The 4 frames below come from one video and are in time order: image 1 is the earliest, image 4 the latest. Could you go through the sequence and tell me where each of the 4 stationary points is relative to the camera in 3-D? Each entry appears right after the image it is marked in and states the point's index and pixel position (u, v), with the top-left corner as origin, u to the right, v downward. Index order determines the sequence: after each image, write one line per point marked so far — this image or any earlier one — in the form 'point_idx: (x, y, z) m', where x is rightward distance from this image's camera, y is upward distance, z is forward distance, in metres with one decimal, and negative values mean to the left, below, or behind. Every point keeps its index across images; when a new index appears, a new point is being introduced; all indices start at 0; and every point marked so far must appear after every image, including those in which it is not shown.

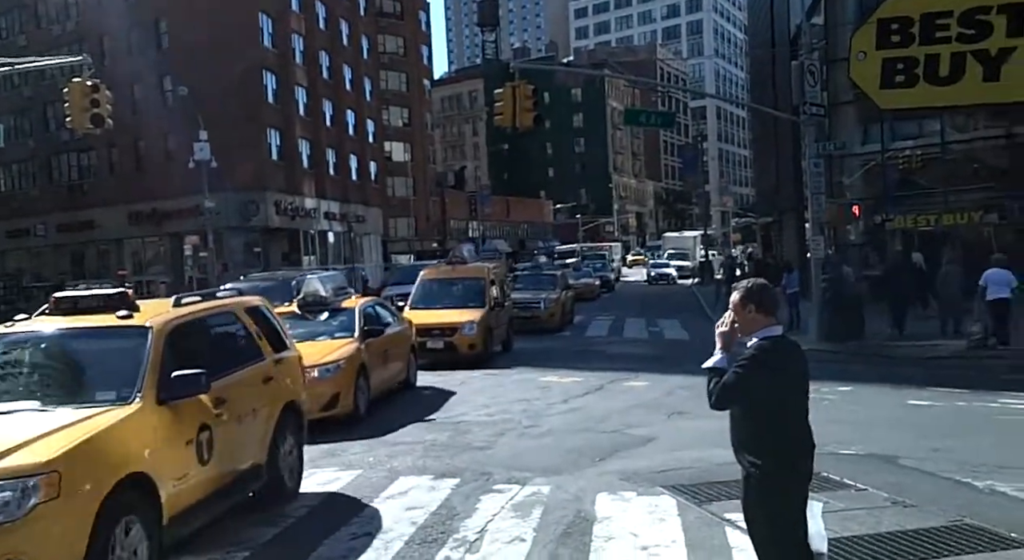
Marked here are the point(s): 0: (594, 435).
0: (+1.3, -2.4, +16.6) m
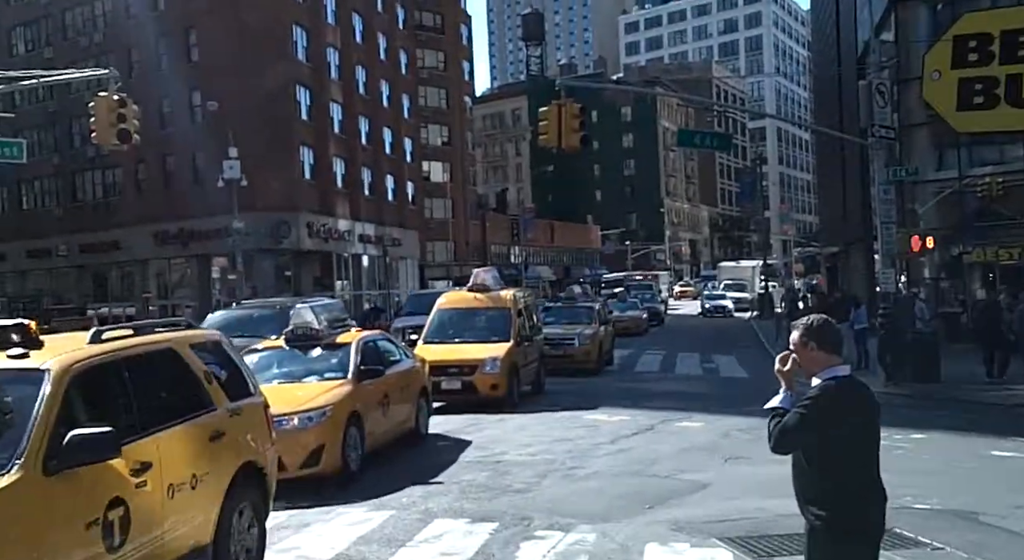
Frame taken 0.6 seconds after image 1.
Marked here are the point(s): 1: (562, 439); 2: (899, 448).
0: (+1.9, -2.8, +14.9) m
1: (+0.9, -2.8, +18.5) m
2: (+6.7, -2.9, +18.3) m
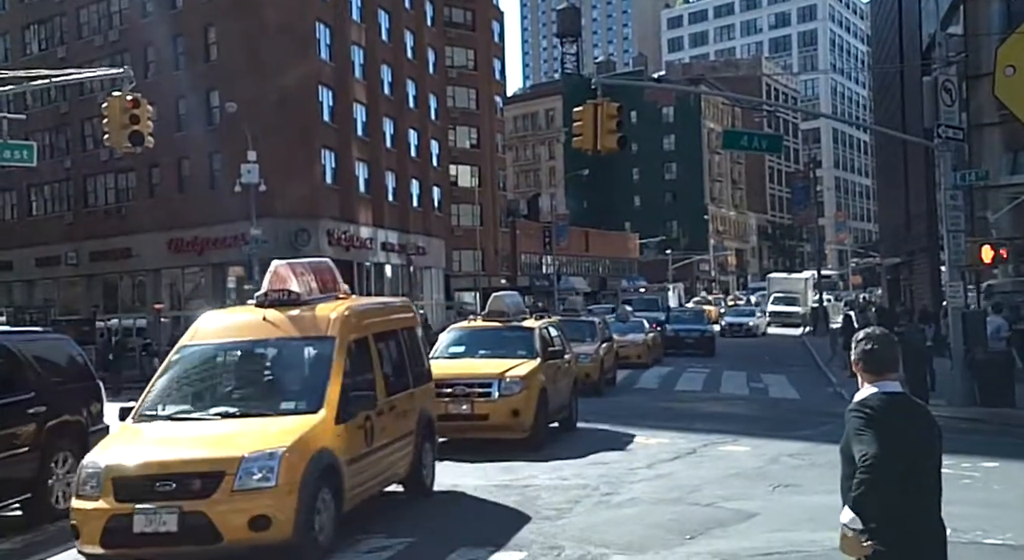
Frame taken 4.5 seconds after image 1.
0: (+2.0, -2.8, +13.2) m
1: (+1.2, -2.9, +16.9) m
2: (+7.0, -3.0, +16.3) m
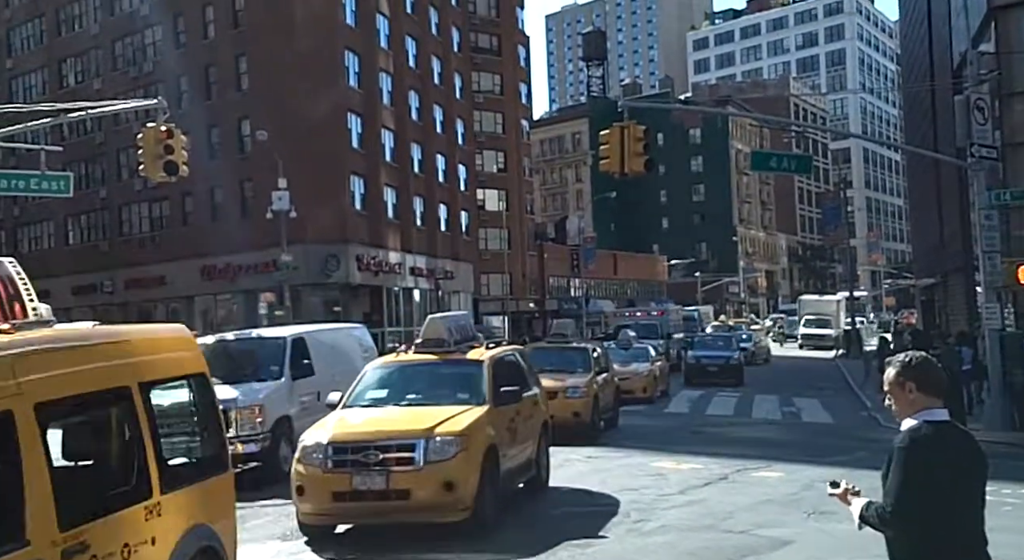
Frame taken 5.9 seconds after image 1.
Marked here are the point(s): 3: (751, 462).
0: (+2.2, -3.1, +13.0) m
1: (+1.6, -3.3, +16.8) m
2: (+7.3, -3.3, +15.9) m
3: (+4.4, -3.4, +19.8) m
